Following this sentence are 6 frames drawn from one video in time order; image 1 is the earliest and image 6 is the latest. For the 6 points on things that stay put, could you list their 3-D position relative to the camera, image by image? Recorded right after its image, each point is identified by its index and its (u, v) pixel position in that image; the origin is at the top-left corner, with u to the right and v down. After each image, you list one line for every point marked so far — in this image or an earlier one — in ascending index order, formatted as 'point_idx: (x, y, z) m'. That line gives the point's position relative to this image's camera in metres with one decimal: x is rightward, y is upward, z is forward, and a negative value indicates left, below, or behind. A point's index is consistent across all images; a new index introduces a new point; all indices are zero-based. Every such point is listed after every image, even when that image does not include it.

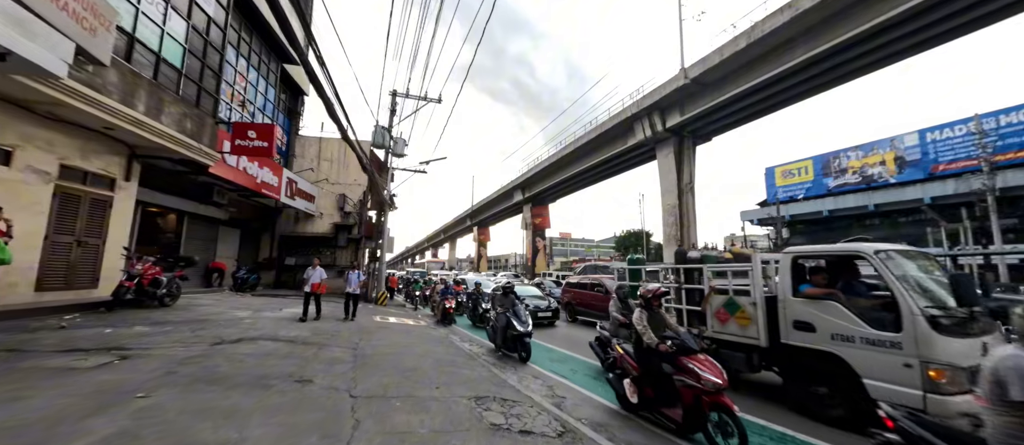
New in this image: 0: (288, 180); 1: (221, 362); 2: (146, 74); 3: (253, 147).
0: (-9.3, +1.8, +14.5) m
1: (-3.5, -1.7, +4.2) m
2: (-8.1, +3.3, +7.7) m
3: (-7.3, +2.1, +9.9) m
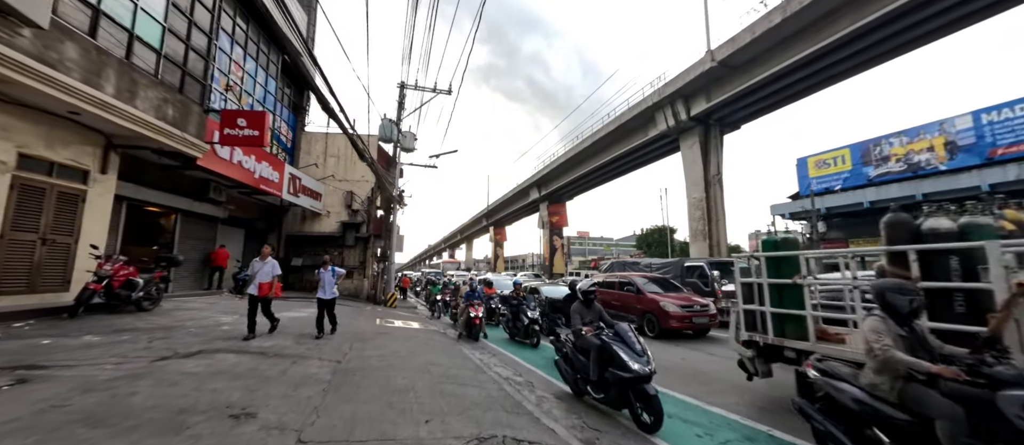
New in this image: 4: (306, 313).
0: (-8.7, +1.8, +13.8) m
1: (-3.4, -1.5, +3.2) m
2: (-7.9, +3.4, +7.0) m
3: (-7.0, +2.2, +9.1) m
4: (-5.4, -2.4, +9.2) m
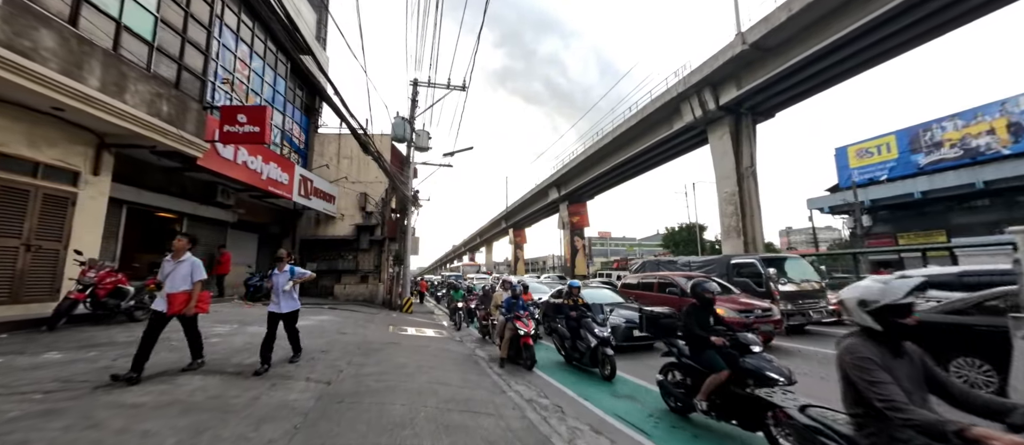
0: (-8.0, +1.7, +13.4) m
1: (-3.2, -1.4, +2.5) m
2: (-7.6, +3.3, +6.5) m
3: (-6.6, +2.2, +8.6) m
4: (-4.9, -2.4, +8.5) m
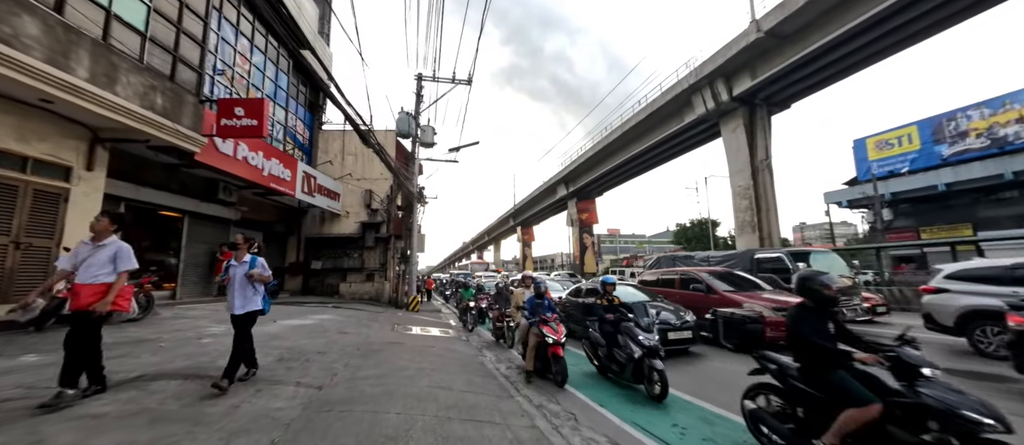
0: (-7.8, +1.8, +13.1) m
1: (-3.2, -1.4, +2.1) m
2: (-7.5, +3.4, +6.2) m
3: (-6.4, +2.3, +8.3) m
4: (-4.7, -2.3, +8.2) m
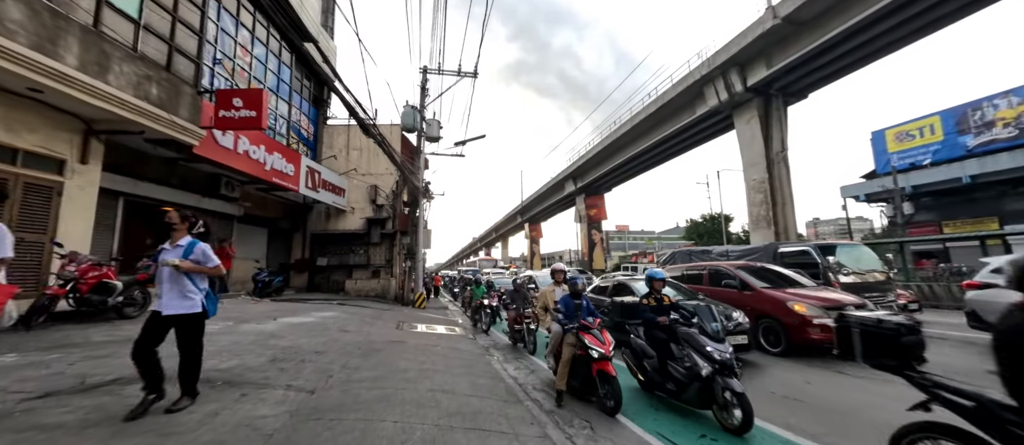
0: (-7.5, +1.9, +12.9) m
1: (-3.1, -1.3, +1.8) m
2: (-7.4, +3.5, +6.0) m
3: (-6.3, +2.4, +8.1) m
4: (-4.5, -2.2, +8.0) m
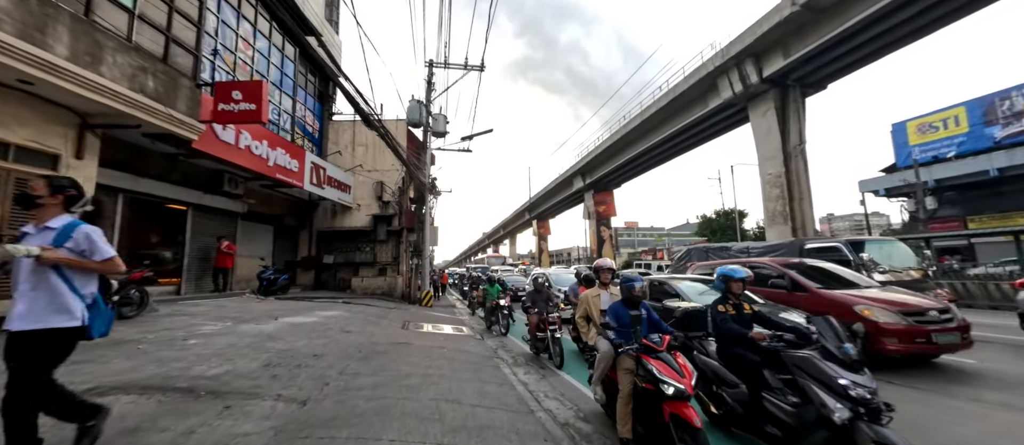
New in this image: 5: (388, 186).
0: (-7.2, +2.1, +12.7) m
1: (-3.0, -1.2, +1.6) m
2: (-7.2, +3.6, +5.8) m
3: (-6.1, +2.5, +7.8) m
4: (-4.3, -2.1, +7.7) m
5: (-5.7, +1.7, +16.2) m
